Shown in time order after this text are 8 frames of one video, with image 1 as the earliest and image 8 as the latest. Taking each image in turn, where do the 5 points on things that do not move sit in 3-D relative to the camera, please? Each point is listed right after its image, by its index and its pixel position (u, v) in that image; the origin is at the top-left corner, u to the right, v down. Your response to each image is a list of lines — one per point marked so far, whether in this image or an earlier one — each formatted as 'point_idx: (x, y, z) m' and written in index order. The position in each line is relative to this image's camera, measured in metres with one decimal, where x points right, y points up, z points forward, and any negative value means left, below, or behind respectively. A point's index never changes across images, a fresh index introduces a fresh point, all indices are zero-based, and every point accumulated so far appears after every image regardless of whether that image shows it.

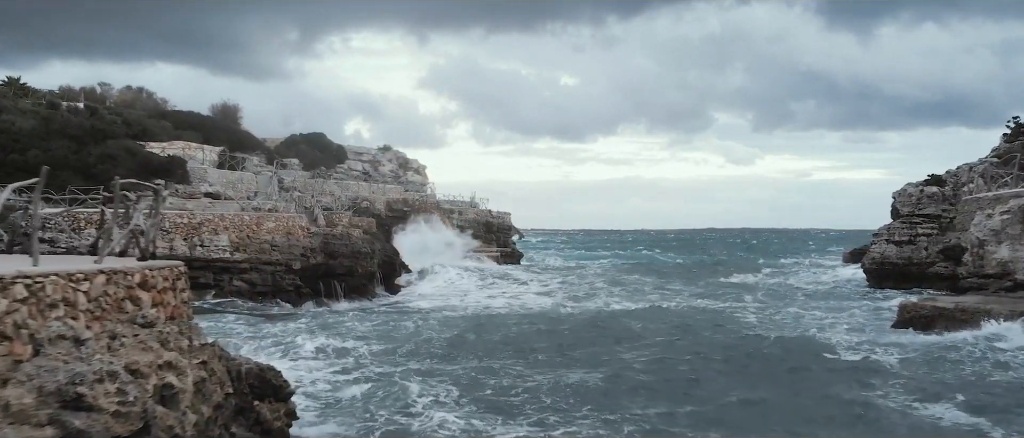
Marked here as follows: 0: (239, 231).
0: (-8.4, -0.4, +19.0) m
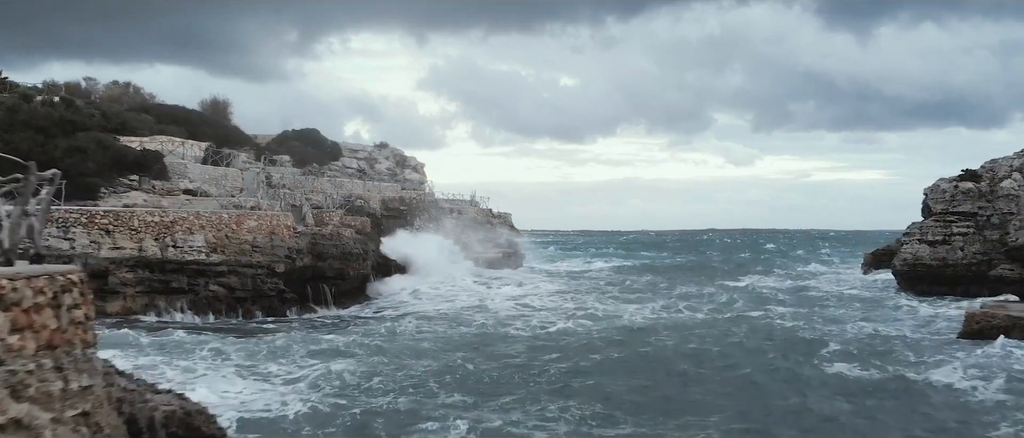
0: (-8.3, -0.3, +17.3) m
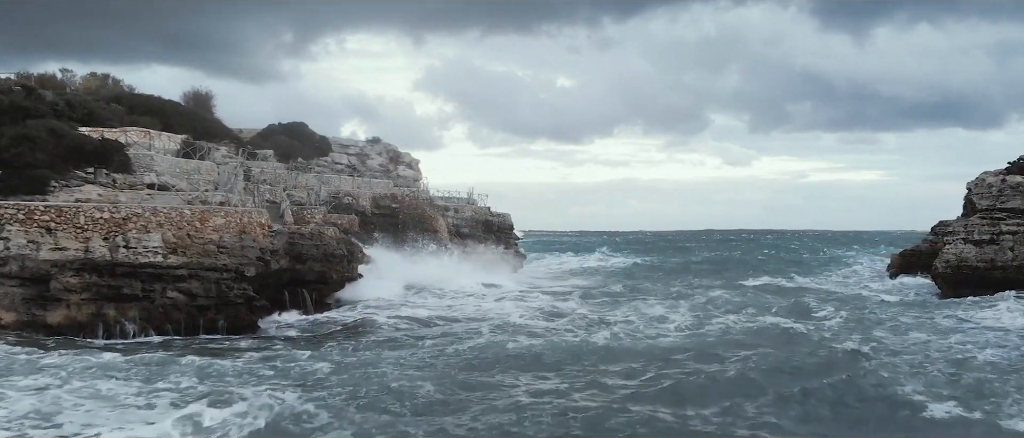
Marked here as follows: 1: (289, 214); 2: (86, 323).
0: (-8.2, -0.2, +15.1) m
1: (-7.0, +0.2, +19.4) m
2: (-9.9, -2.4, +14.4) m
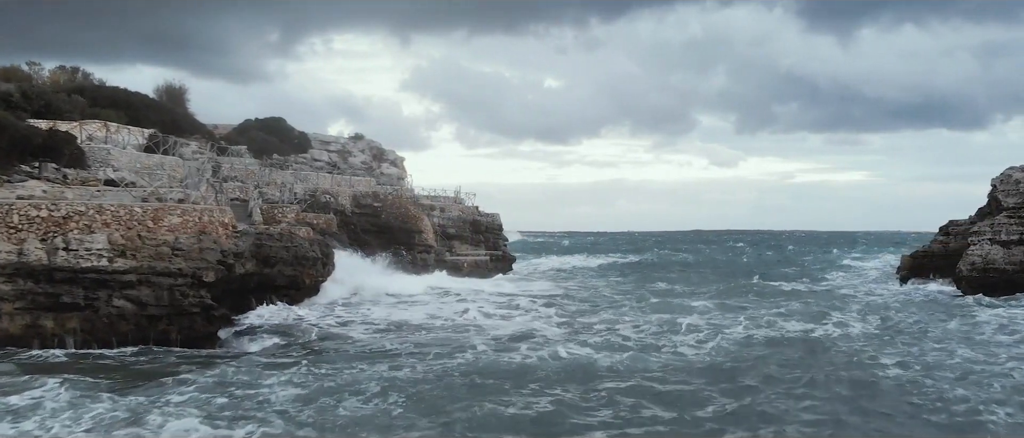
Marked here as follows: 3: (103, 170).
0: (-8.4, -0.2, +13.4) m
1: (-7.3, +0.2, +17.7) m
2: (-10.1, -2.4, +12.7) m
3: (-12.1, +1.5, +18.3) m
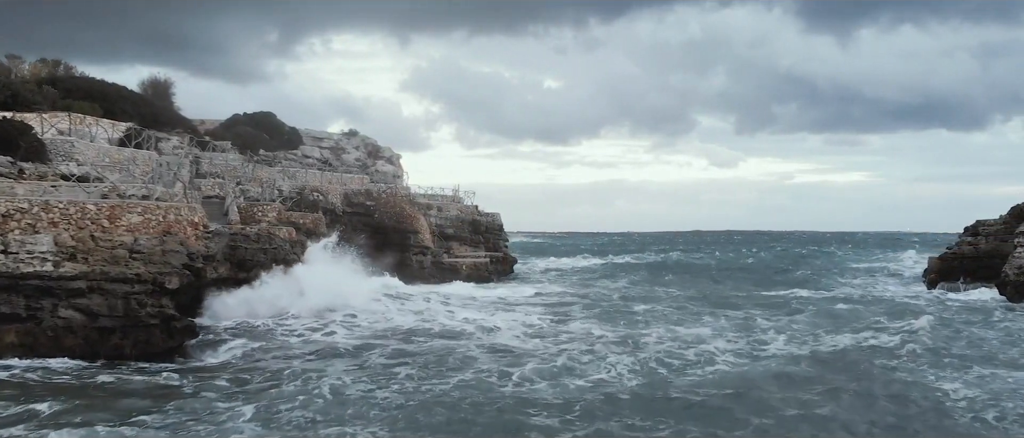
0: (-8.3, -0.2, +11.8) m
1: (-7.2, +0.2, +16.1) m
2: (-10.0, -2.4, +11.0) m
3: (-12.0, +1.5, +16.6) m
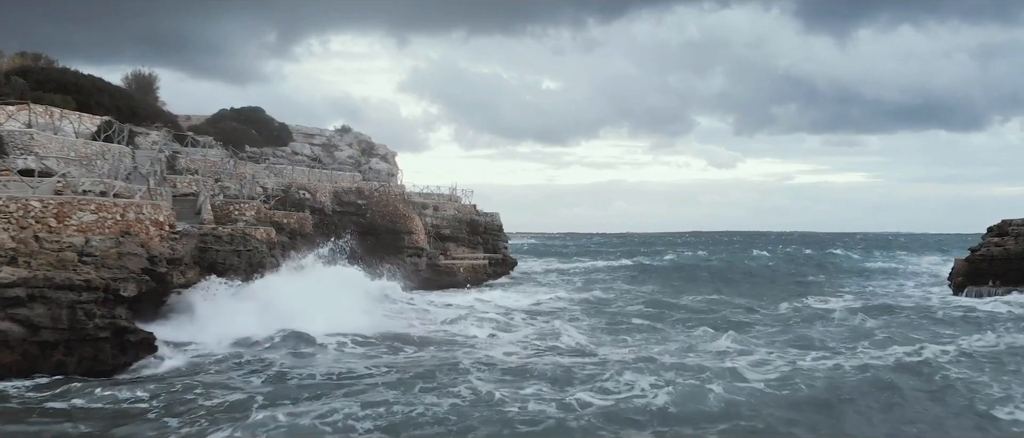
0: (-8.3, -0.2, +10.3) m
1: (-7.2, +0.2, +14.6) m
2: (-10.0, -2.3, +9.5) m
3: (-12.0, +1.5, +15.2) m
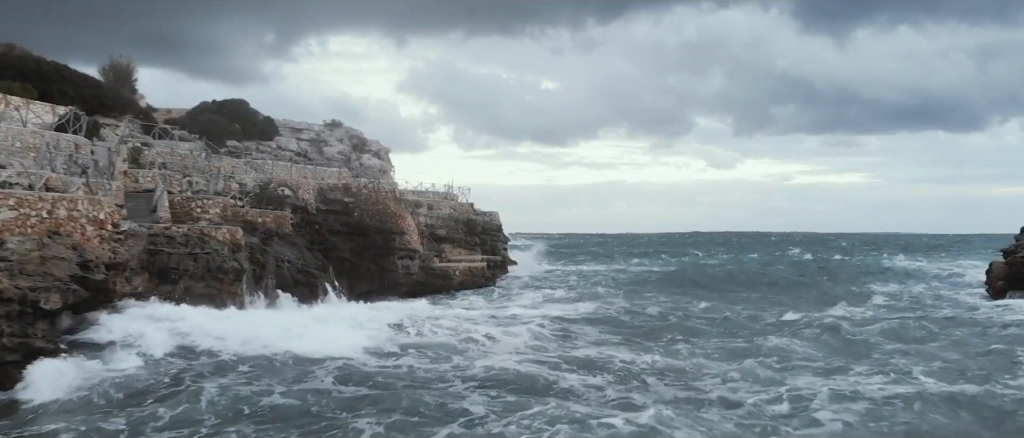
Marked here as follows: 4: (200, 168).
0: (-8.2, -0.1, +8.5) m
1: (-7.2, +0.3, +12.8) m
2: (-9.9, -2.3, +7.7) m
3: (-12.0, +1.6, +13.3) m
4: (-9.2, +1.5, +18.3) m
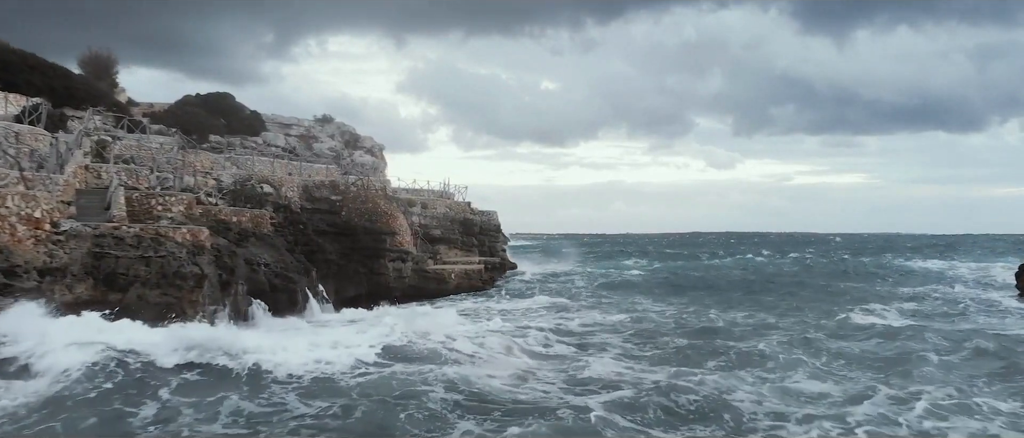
0: (-8.3, -0.1, +7.0) m
1: (-7.2, +0.3, +11.4) m
2: (-10.0, -2.3, +6.3) m
3: (-12.0, +1.6, +11.9) m
4: (-9.3, +1.5, +16.9) m
